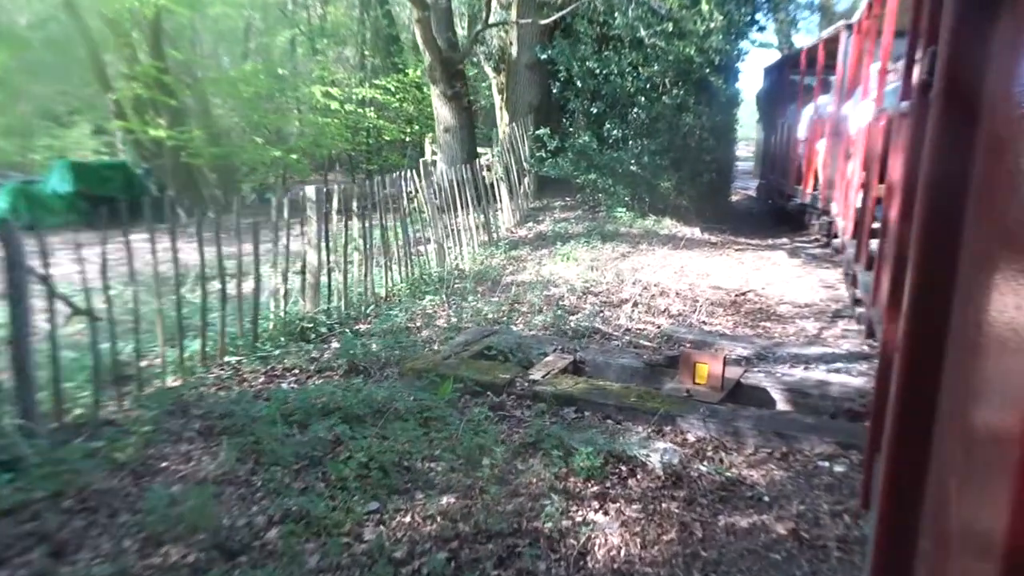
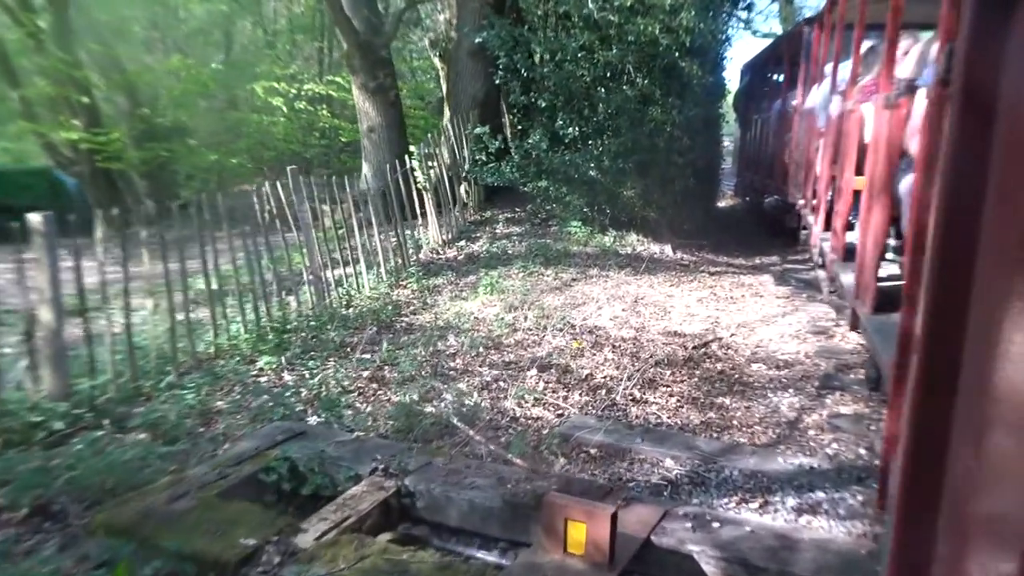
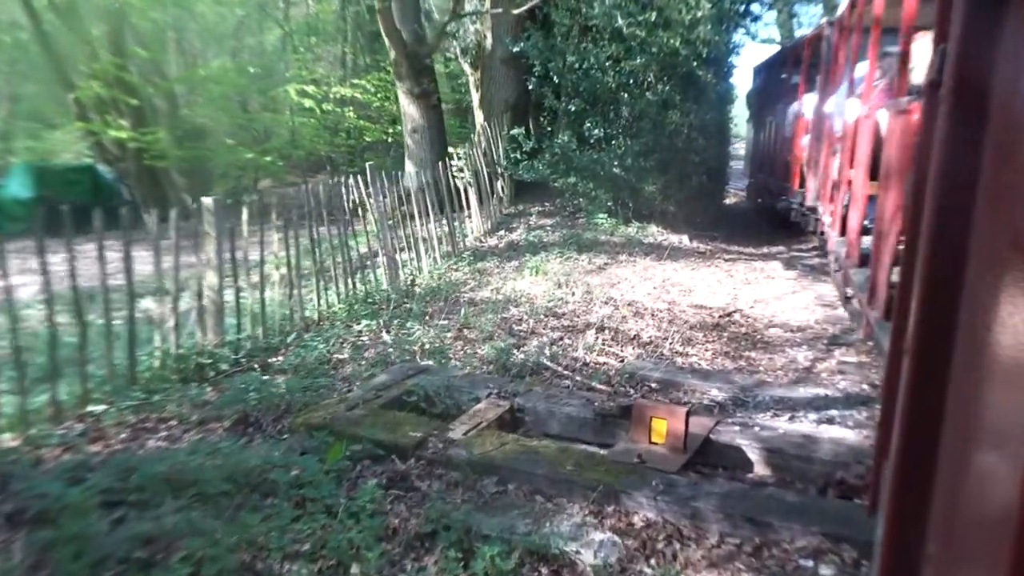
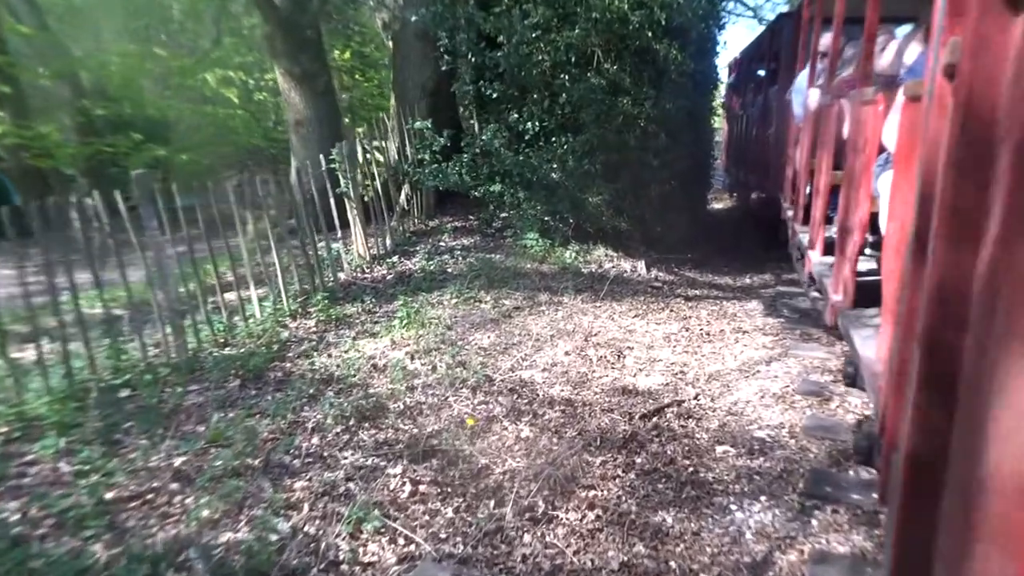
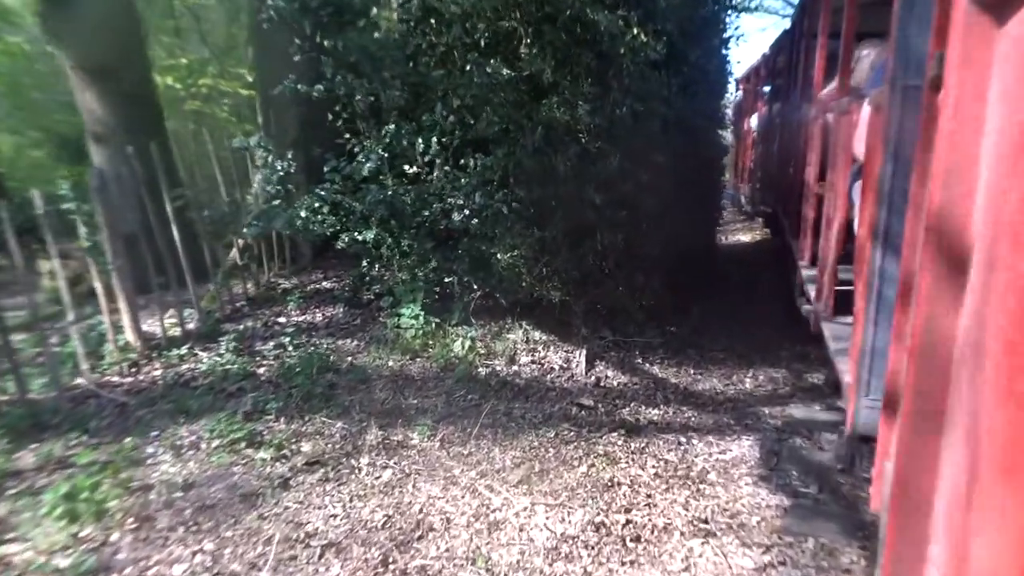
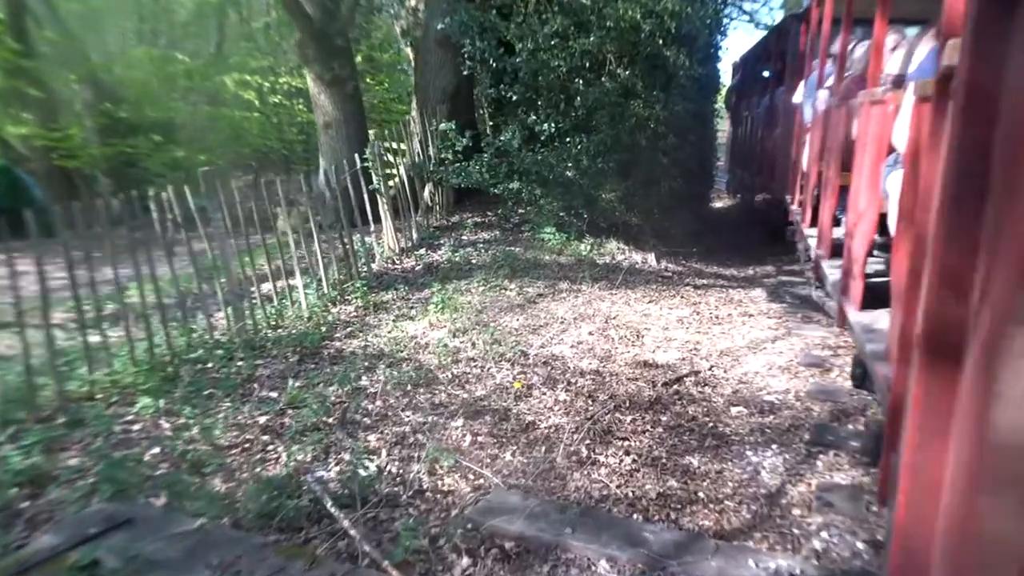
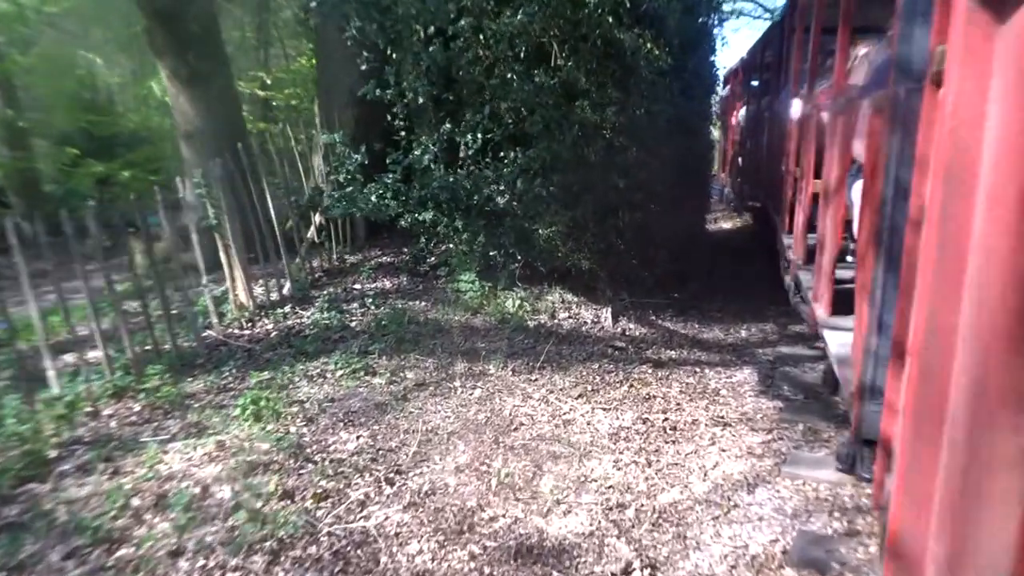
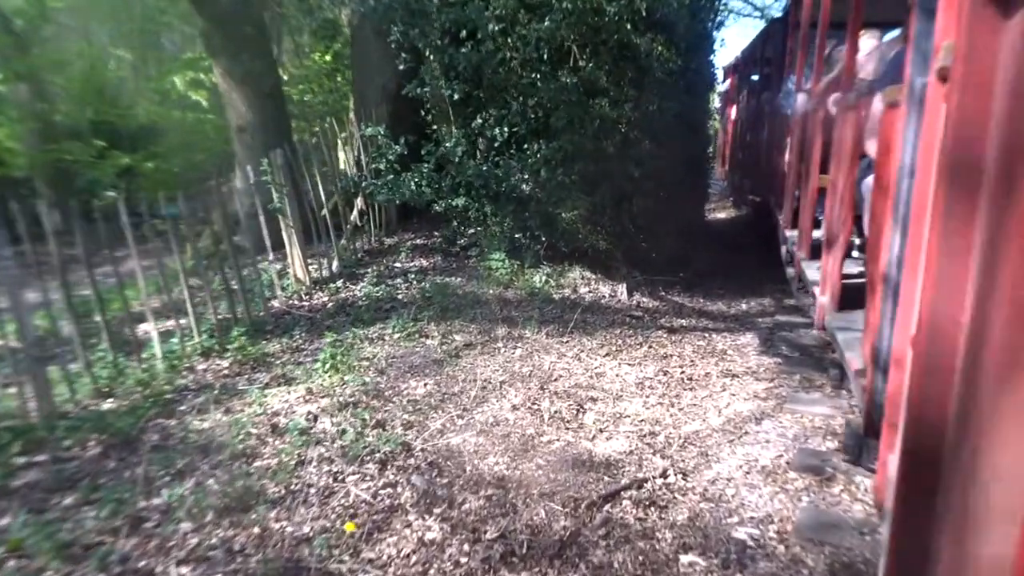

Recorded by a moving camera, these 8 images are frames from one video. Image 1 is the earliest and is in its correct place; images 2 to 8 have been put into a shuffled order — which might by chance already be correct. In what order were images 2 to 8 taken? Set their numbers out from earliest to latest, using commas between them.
3, 2, 6, 4, 8, 7, 5
